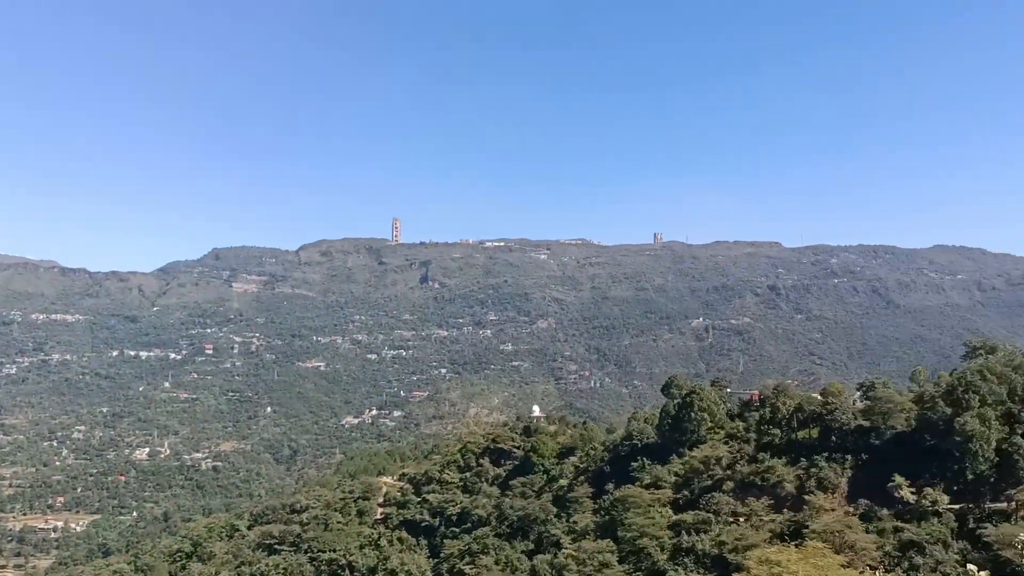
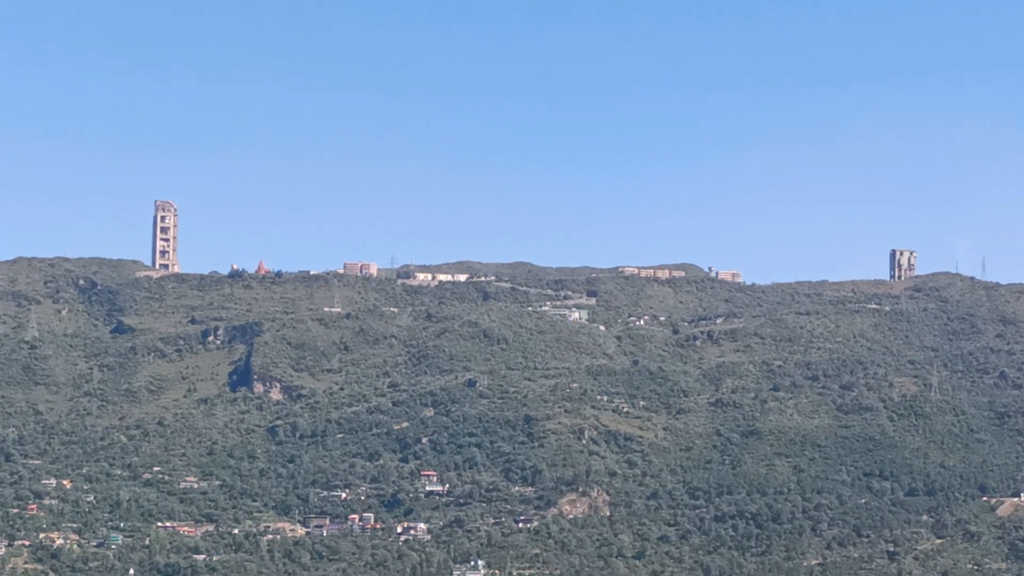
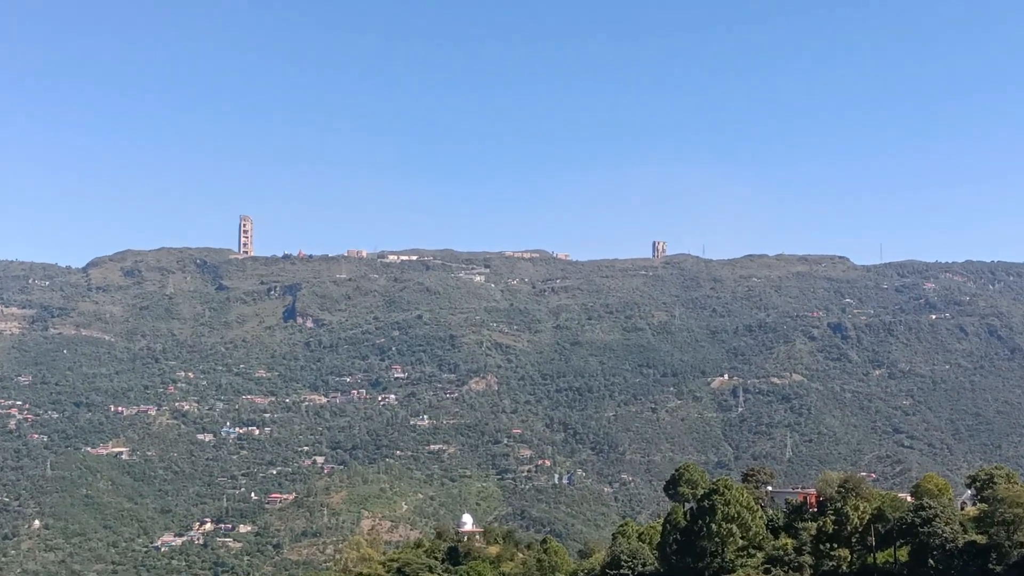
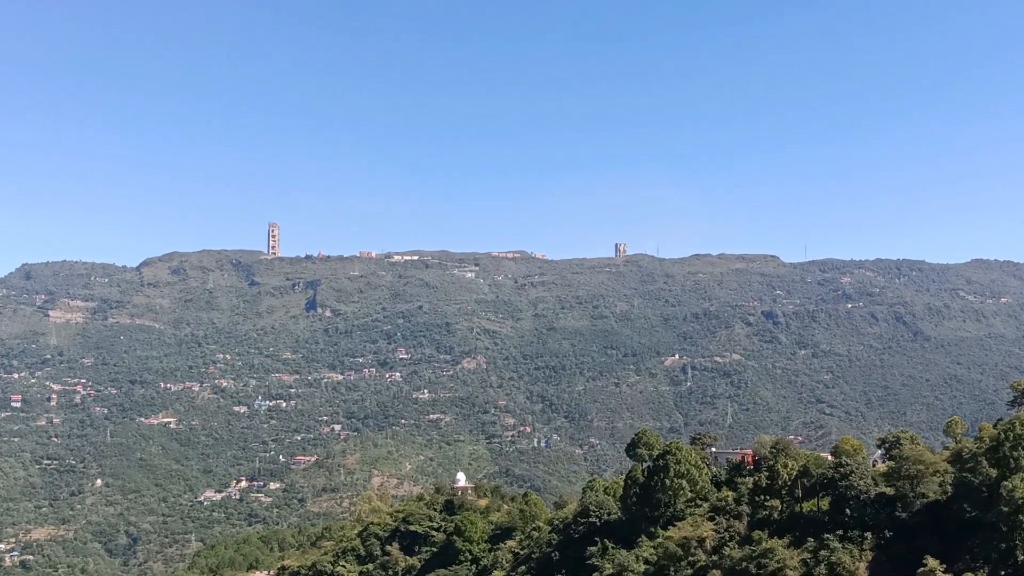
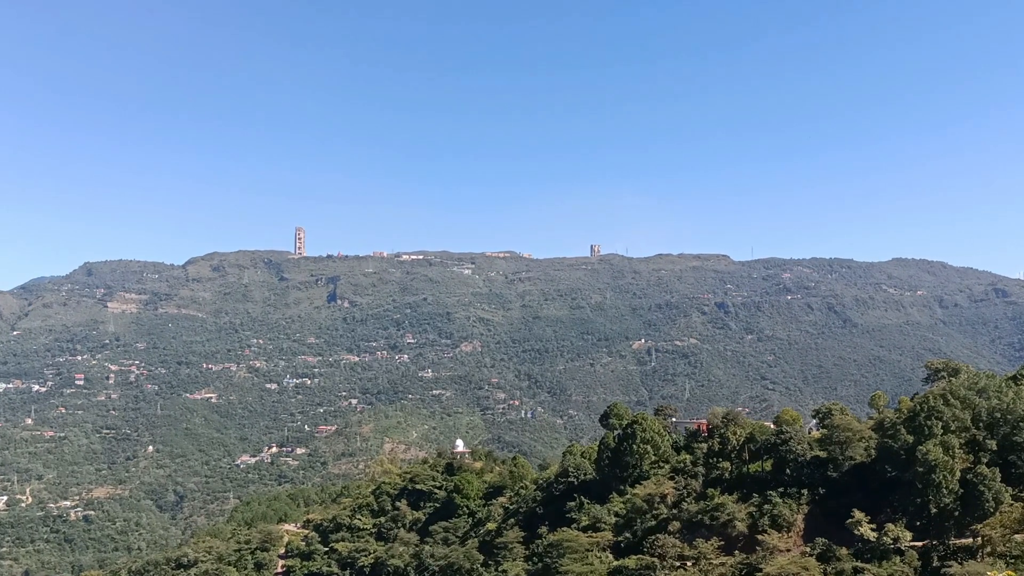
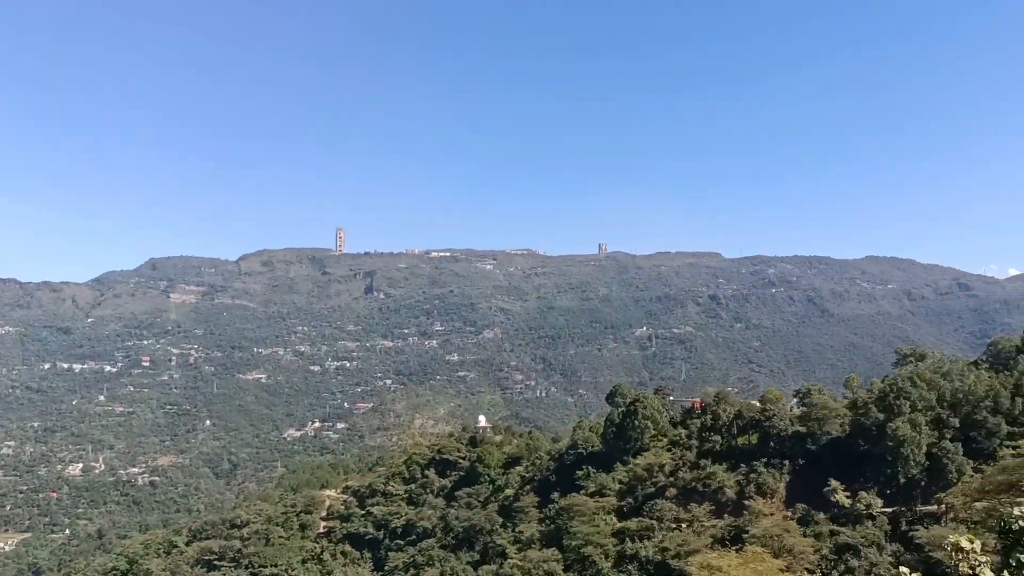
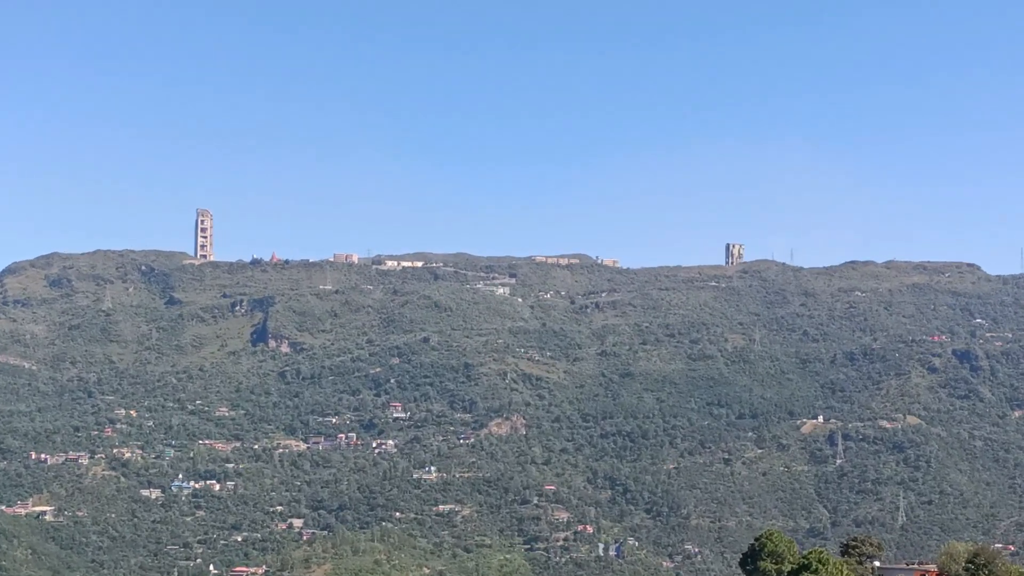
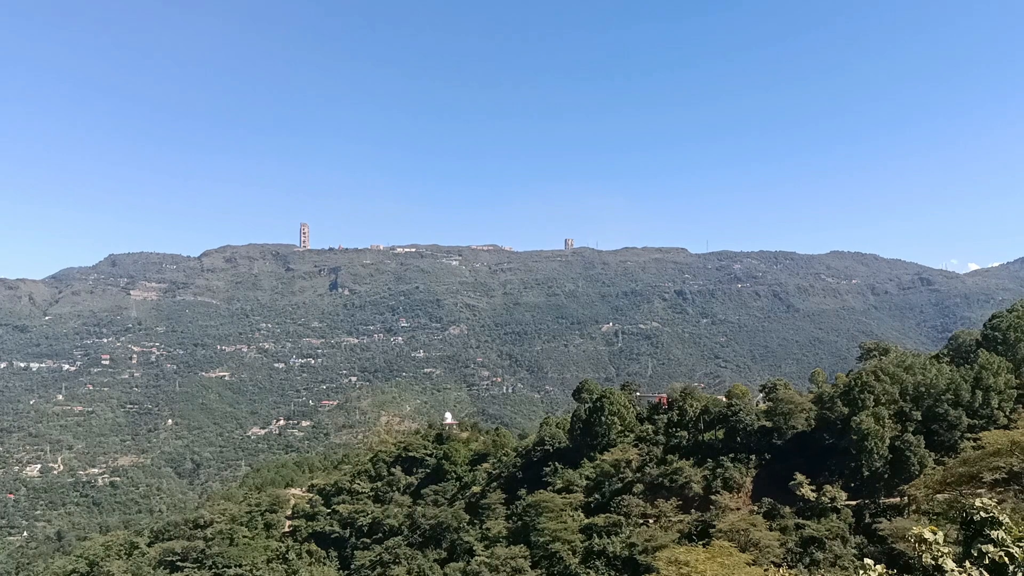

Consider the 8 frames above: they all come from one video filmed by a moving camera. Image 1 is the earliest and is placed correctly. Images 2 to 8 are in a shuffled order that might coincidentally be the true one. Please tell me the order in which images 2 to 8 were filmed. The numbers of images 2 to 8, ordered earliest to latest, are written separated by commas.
6, 8, 5, 4, 3, 7, 2
